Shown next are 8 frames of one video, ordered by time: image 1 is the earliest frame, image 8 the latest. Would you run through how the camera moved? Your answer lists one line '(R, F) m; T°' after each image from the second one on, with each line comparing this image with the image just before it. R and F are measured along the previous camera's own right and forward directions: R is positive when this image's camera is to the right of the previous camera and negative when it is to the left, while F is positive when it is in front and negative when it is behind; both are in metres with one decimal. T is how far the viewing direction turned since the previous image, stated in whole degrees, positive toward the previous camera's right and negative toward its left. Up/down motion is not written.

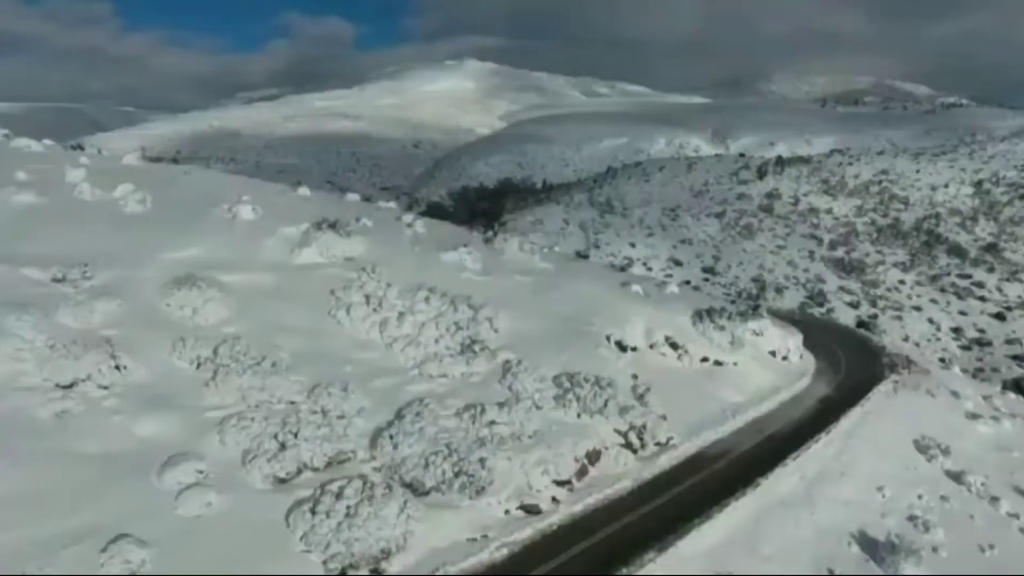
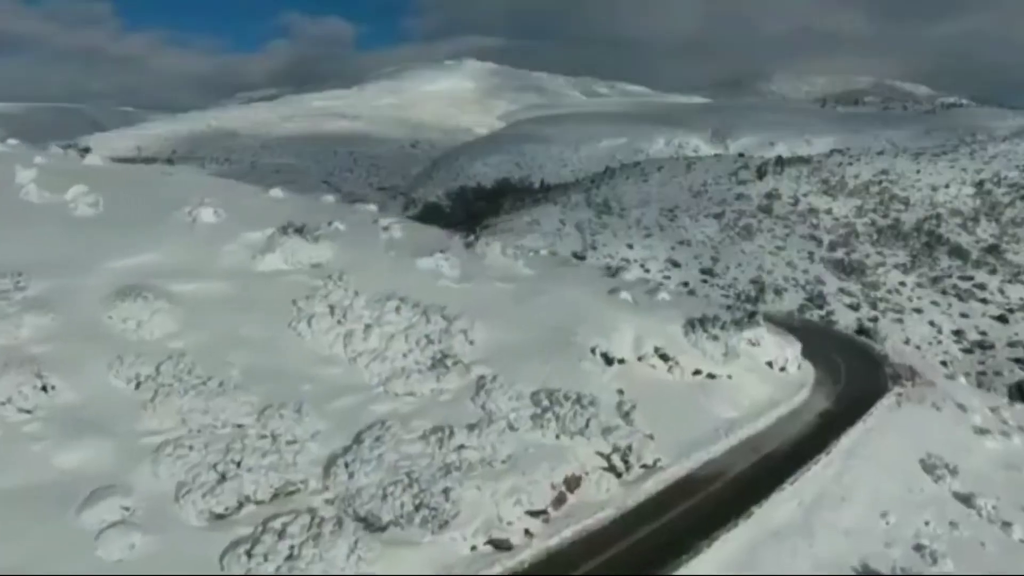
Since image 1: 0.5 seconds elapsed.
(+0.3, +0.7) m; 0°
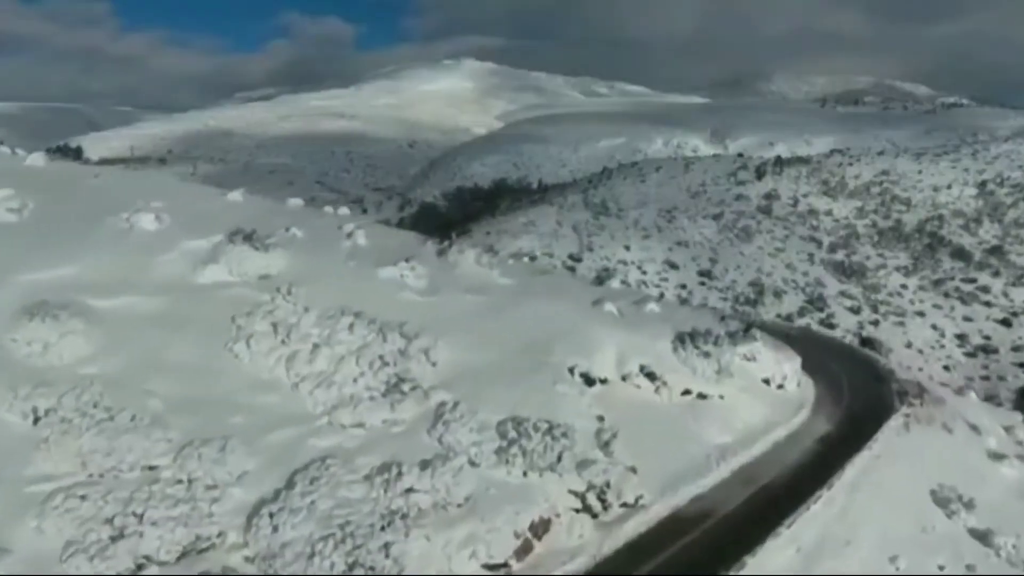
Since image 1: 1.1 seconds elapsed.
(+0.4, +1.0) m; 0°
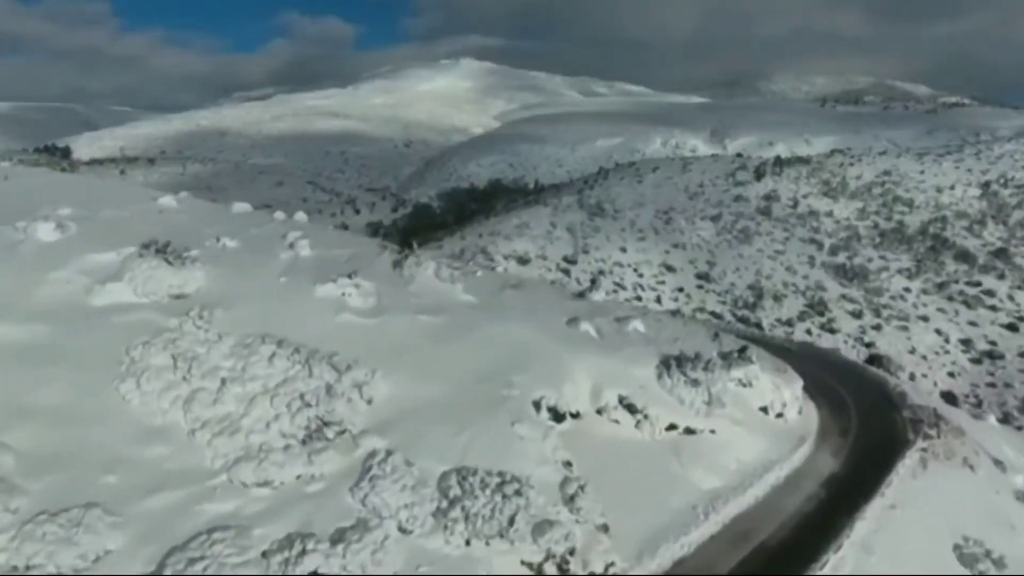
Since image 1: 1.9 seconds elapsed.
(+0.6, +1.4) m; 0°
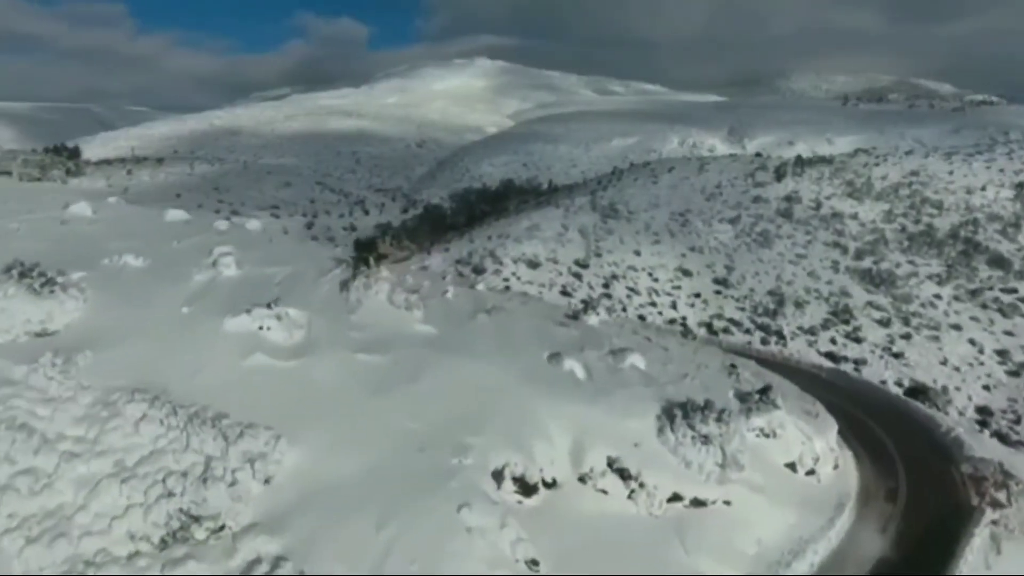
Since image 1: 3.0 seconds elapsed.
(+0.6, +1.9) m; -1°
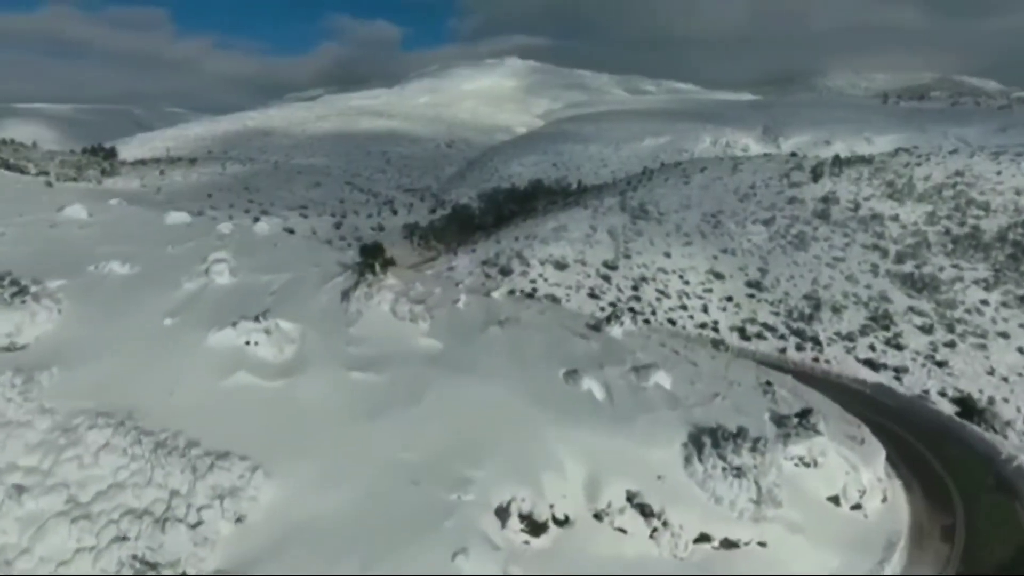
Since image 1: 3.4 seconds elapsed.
(+0.2, +0.7) m; -3°
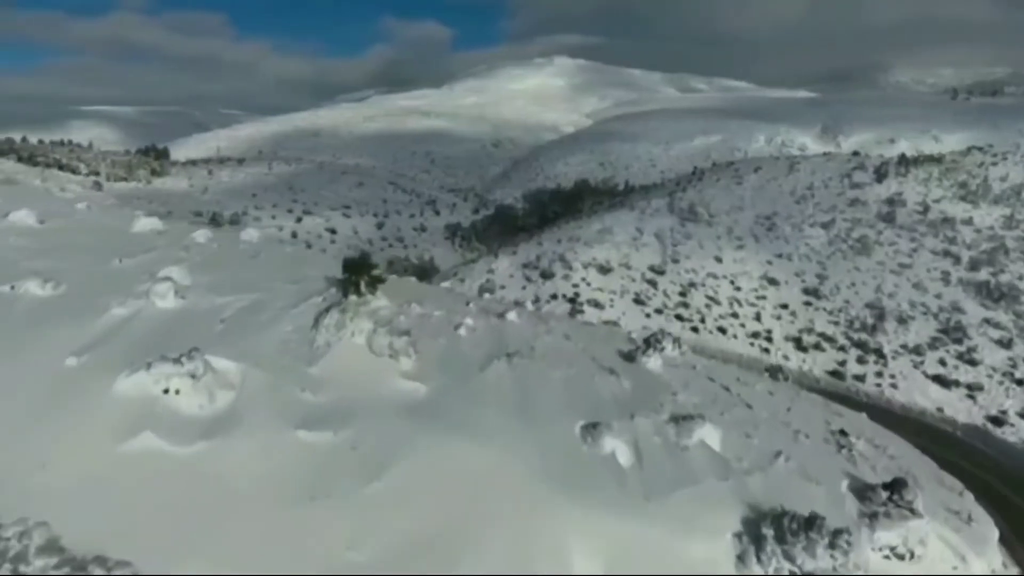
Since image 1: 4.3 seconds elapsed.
(+0.4, +1.7) m; -4°
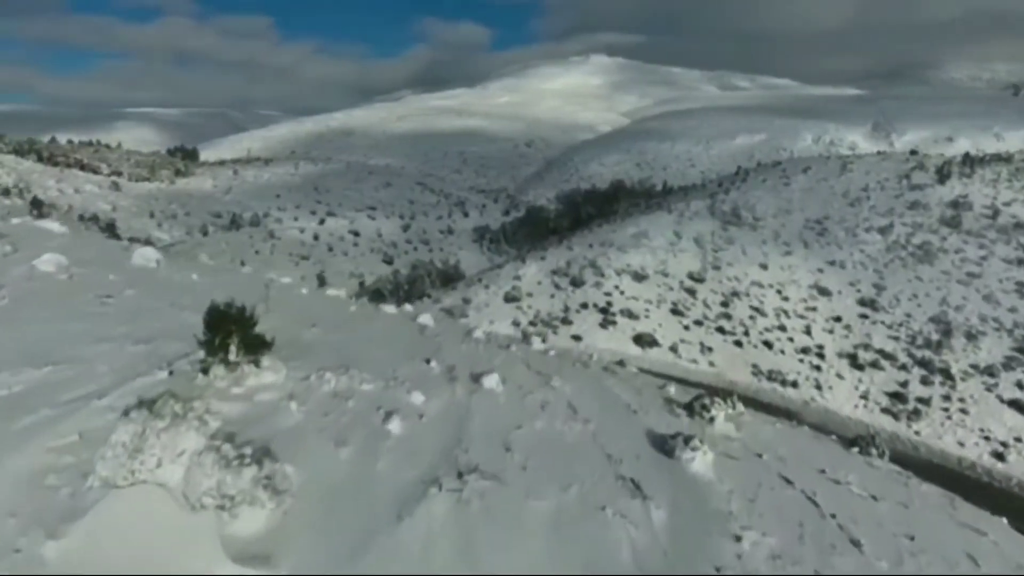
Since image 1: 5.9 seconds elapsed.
(+0.5, +2.9) m; -3°
